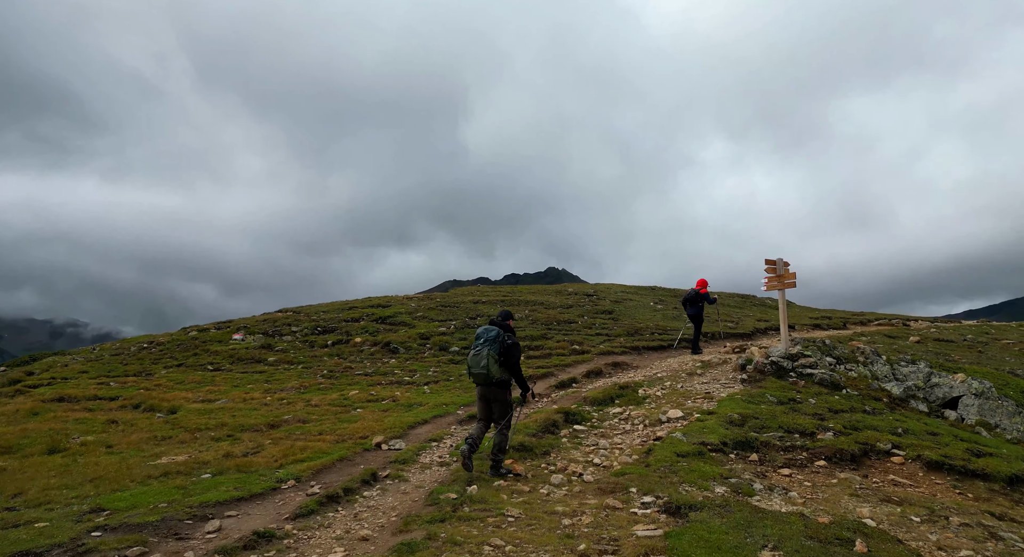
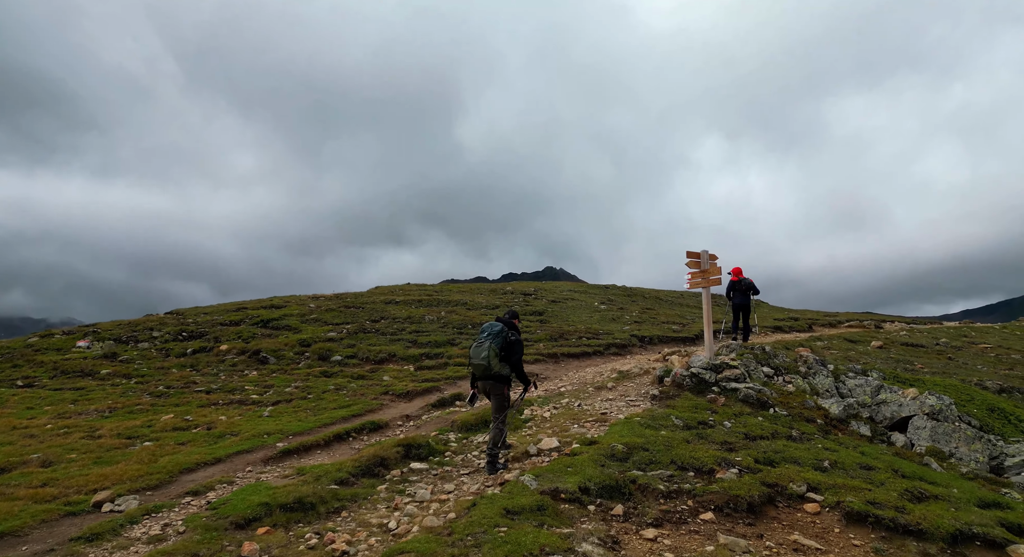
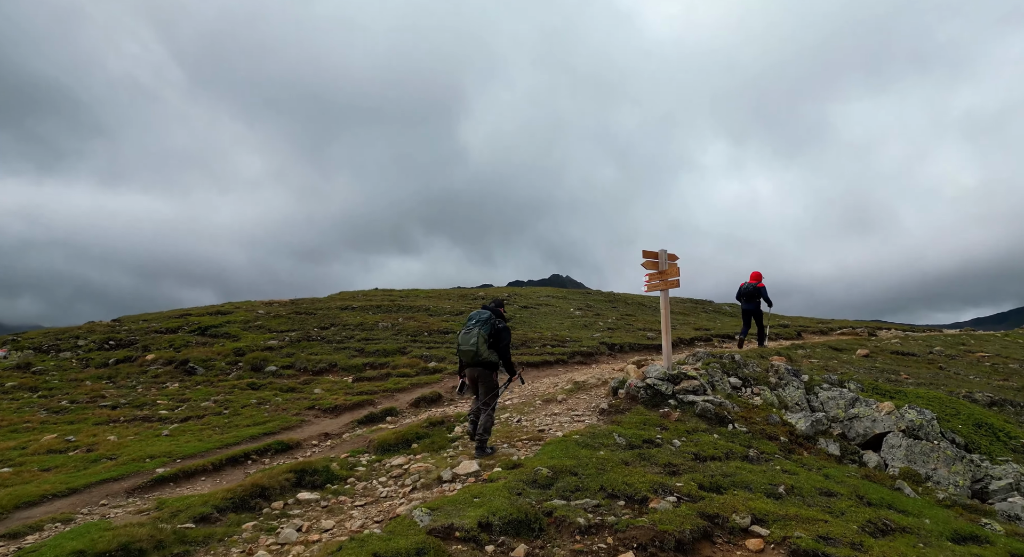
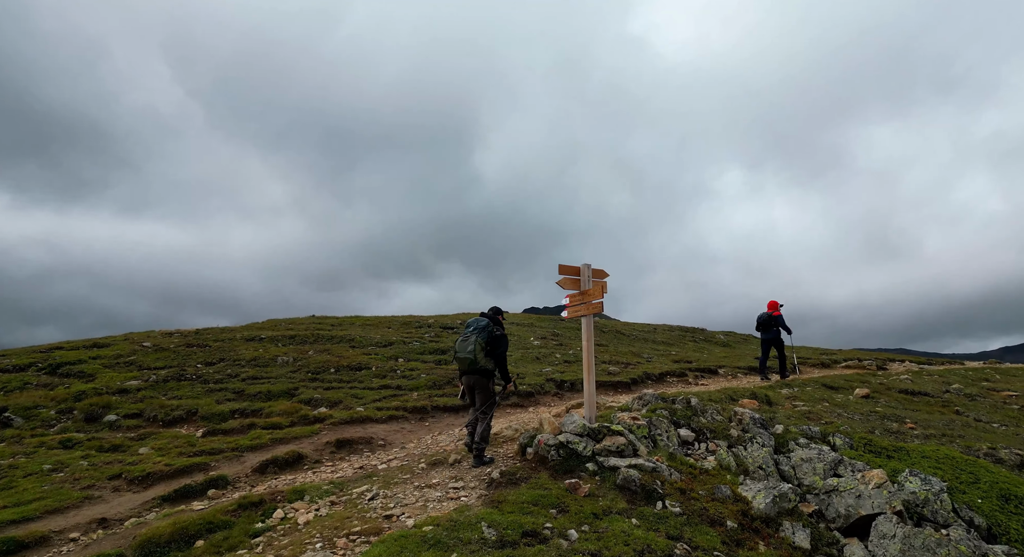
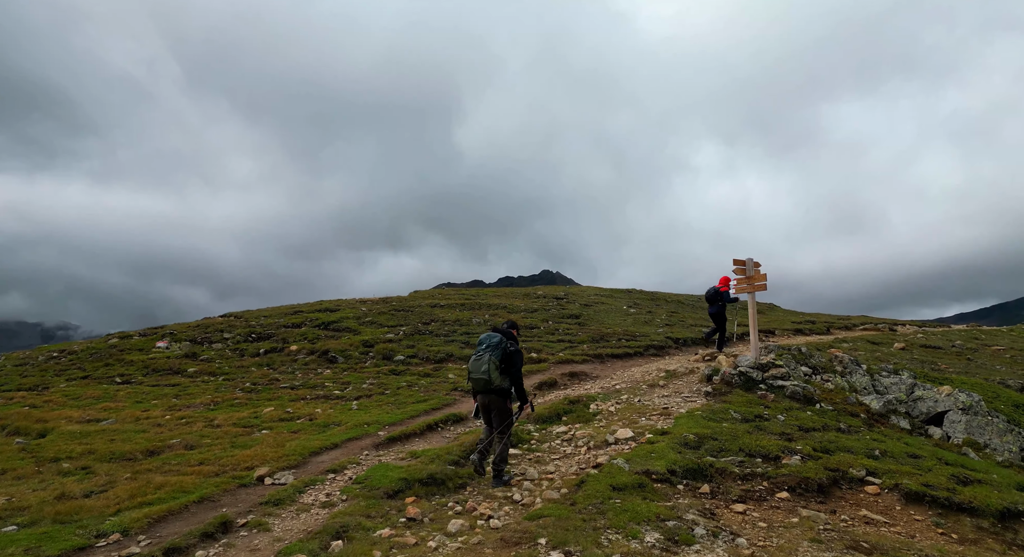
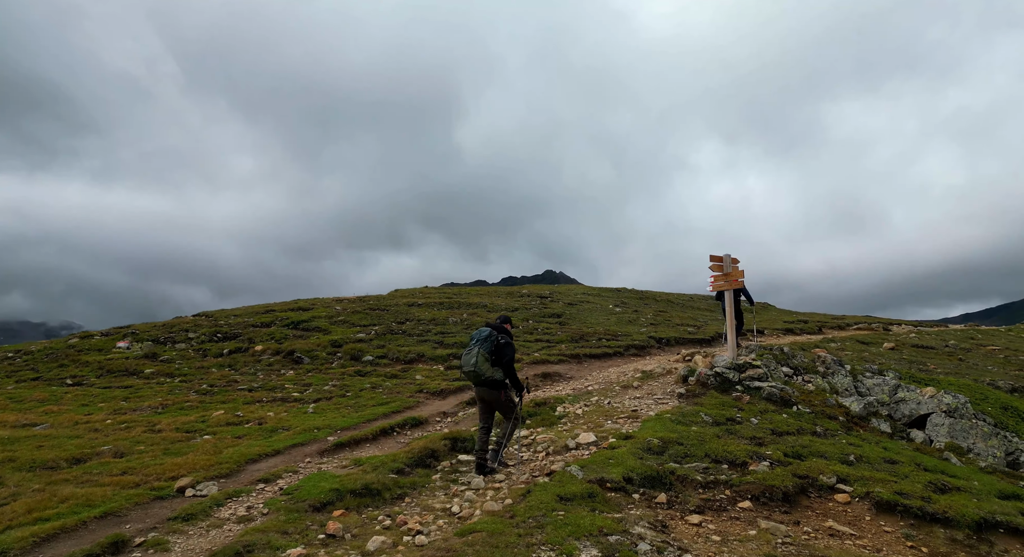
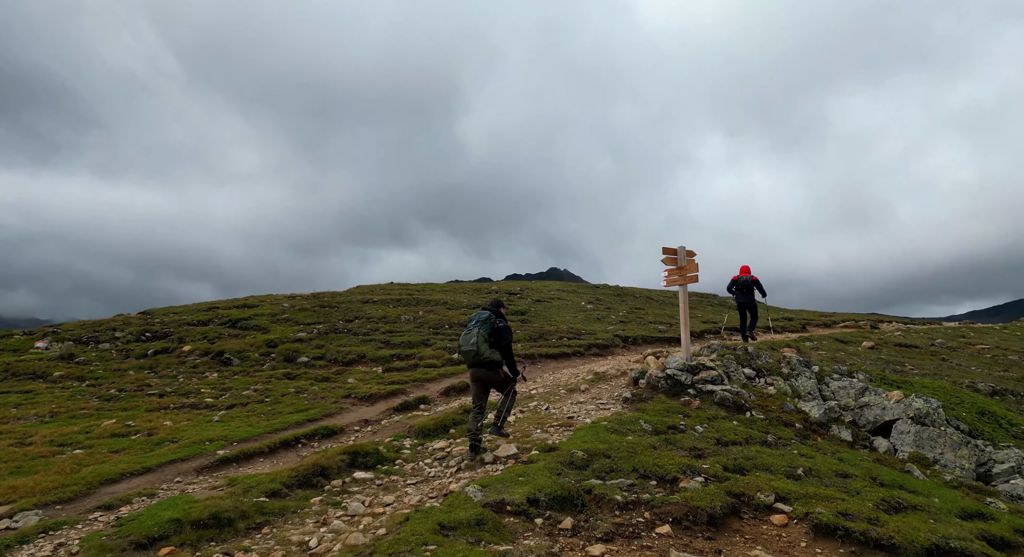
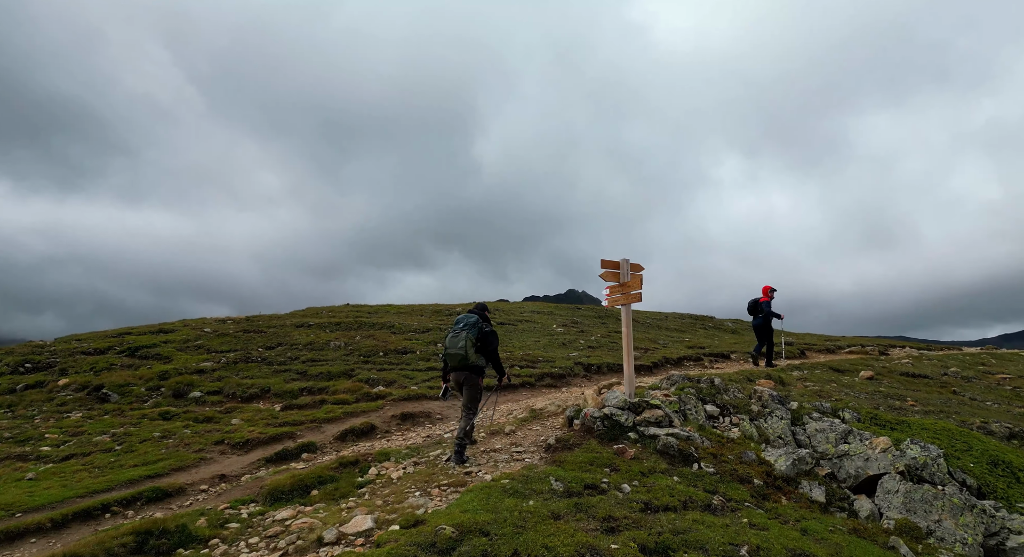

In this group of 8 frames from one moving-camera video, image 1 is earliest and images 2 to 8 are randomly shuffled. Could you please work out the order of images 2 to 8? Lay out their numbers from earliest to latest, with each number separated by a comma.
5, 6, 2, 7, 3, 8, 4
